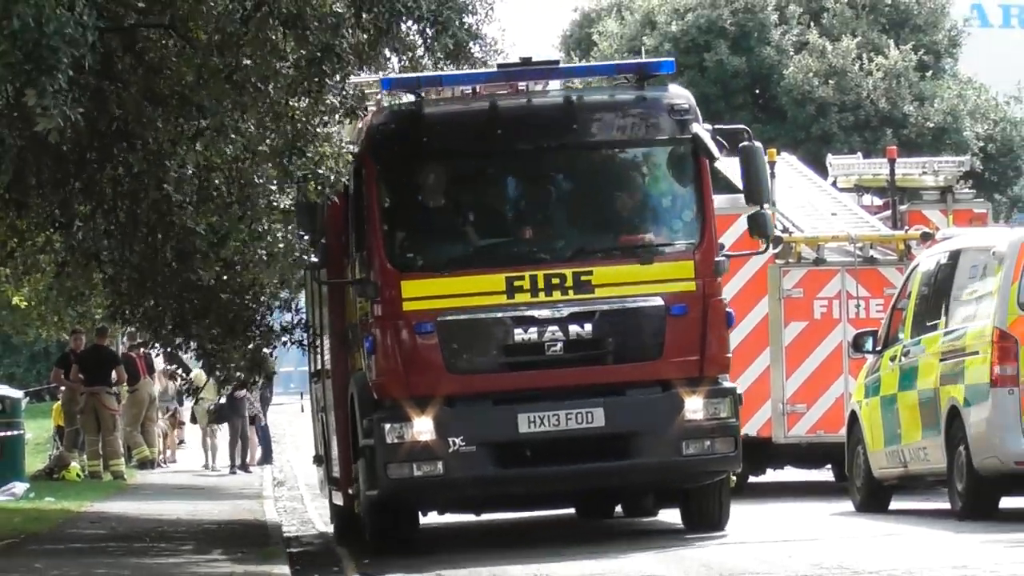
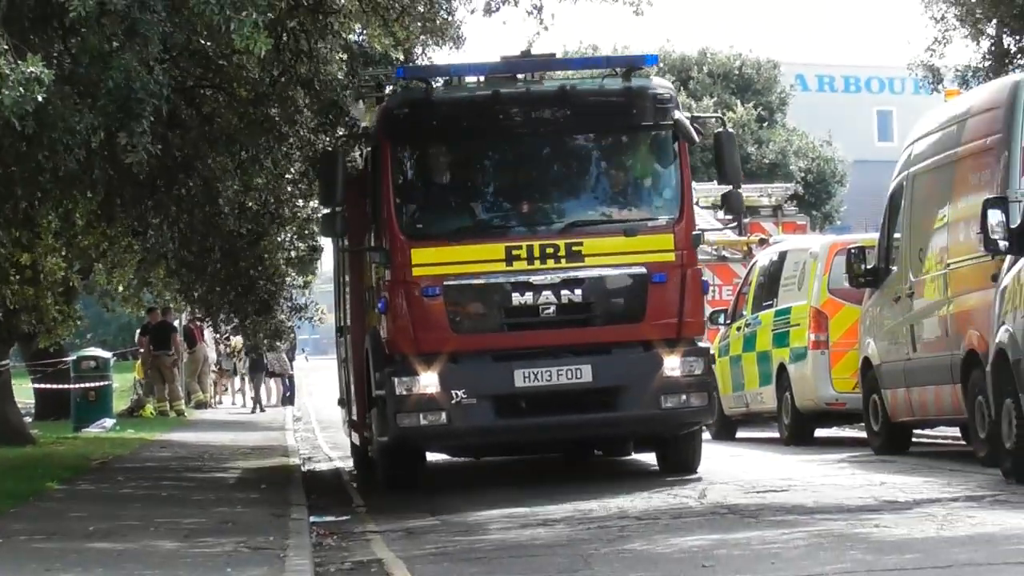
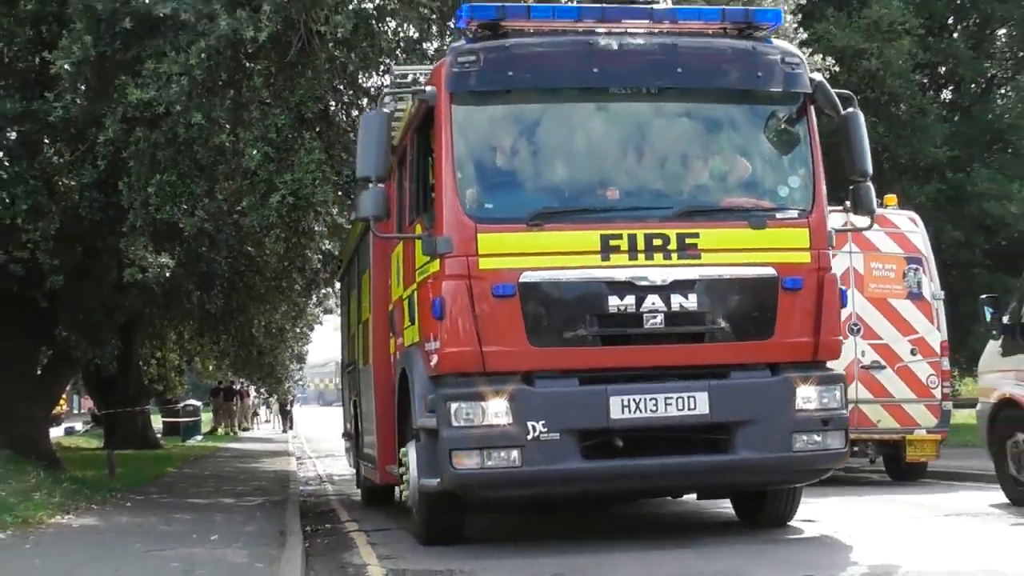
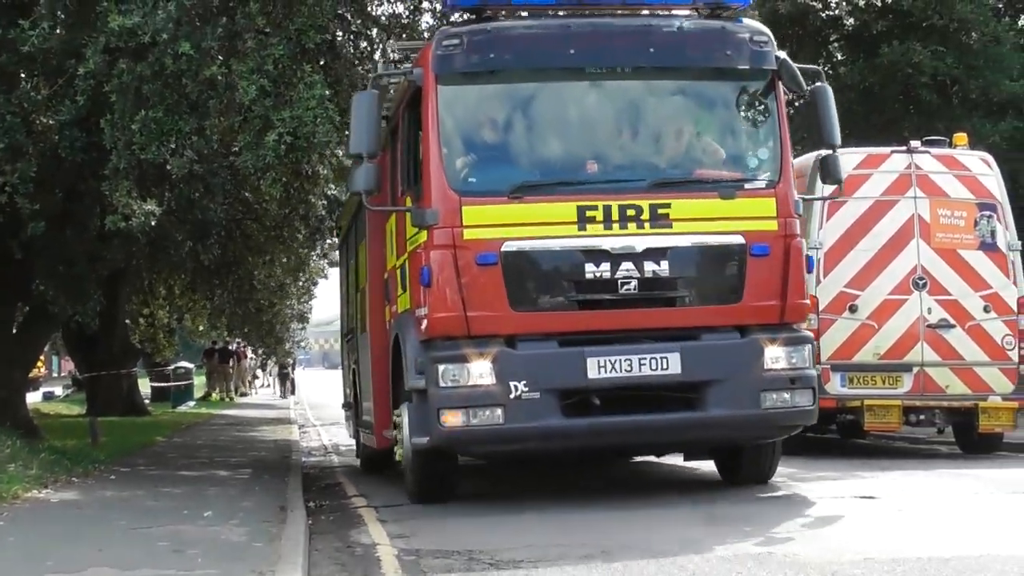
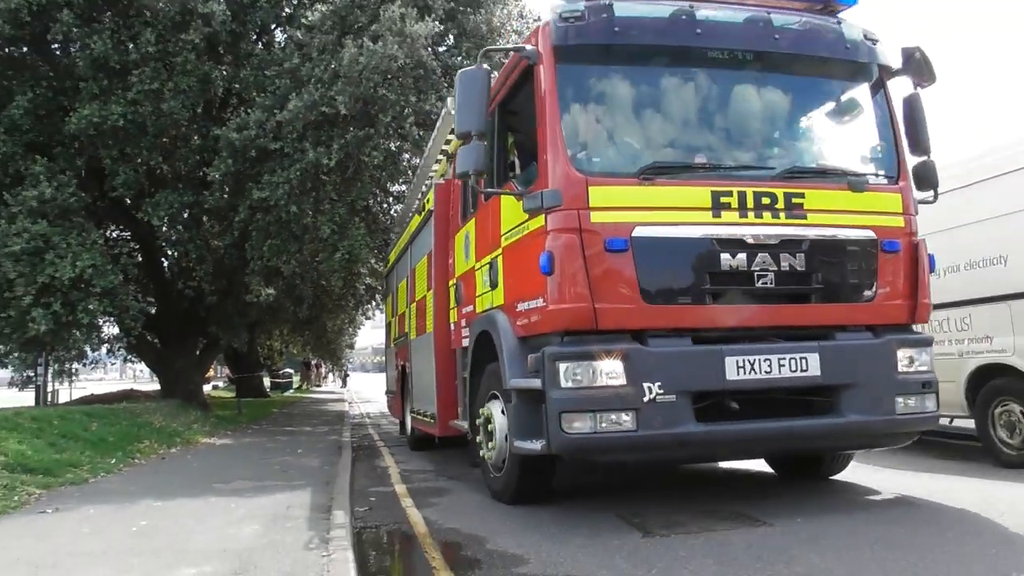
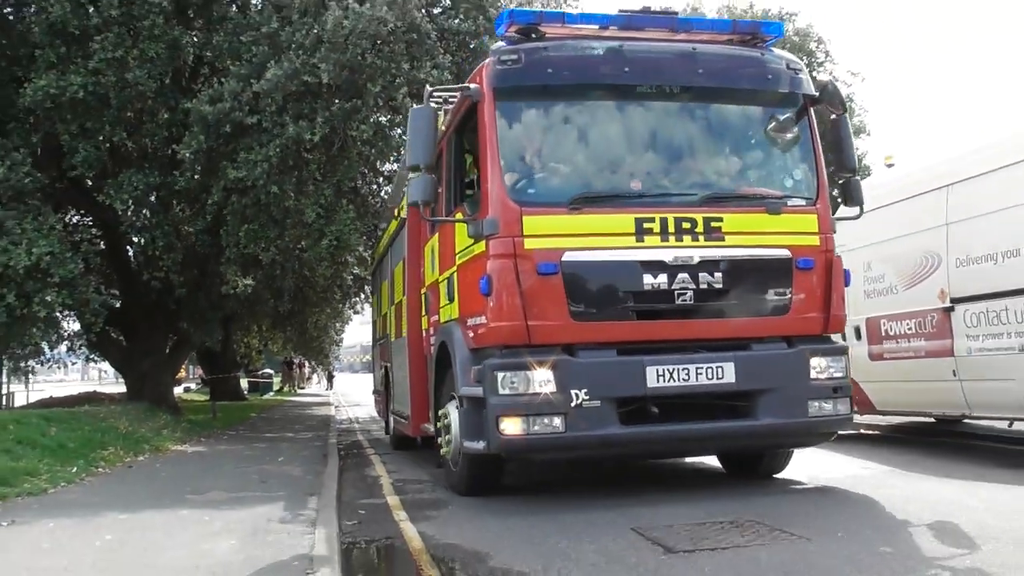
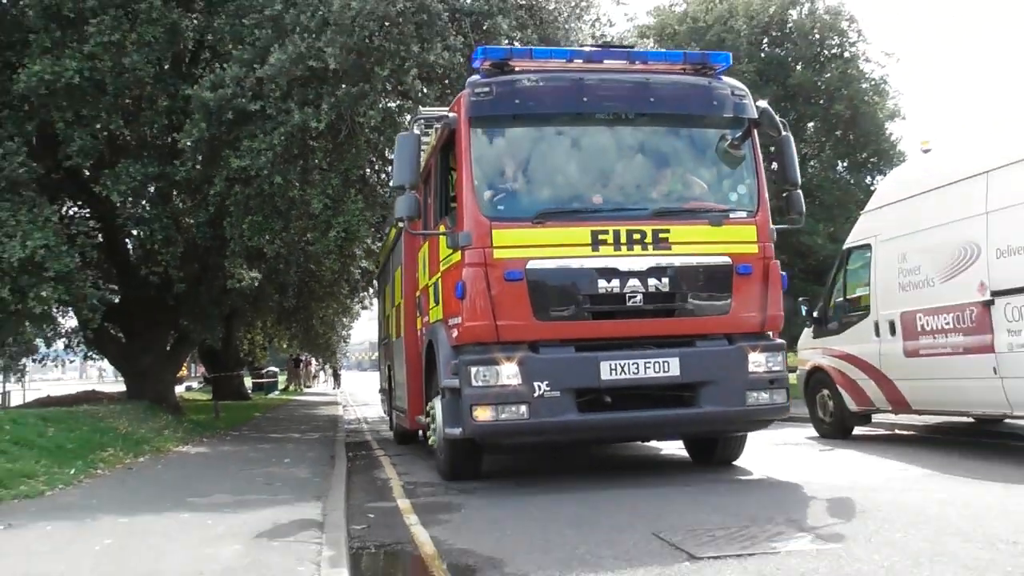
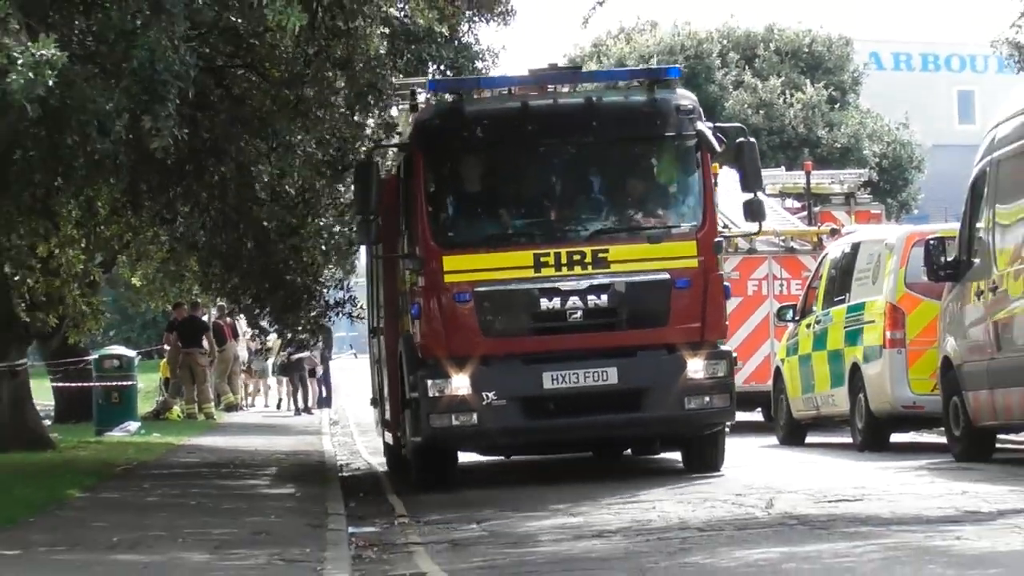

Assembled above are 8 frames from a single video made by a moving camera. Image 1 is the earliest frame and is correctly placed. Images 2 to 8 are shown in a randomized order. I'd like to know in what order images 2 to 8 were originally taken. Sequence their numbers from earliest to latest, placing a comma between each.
8, 2, 4, 3, 7, 6, 5
